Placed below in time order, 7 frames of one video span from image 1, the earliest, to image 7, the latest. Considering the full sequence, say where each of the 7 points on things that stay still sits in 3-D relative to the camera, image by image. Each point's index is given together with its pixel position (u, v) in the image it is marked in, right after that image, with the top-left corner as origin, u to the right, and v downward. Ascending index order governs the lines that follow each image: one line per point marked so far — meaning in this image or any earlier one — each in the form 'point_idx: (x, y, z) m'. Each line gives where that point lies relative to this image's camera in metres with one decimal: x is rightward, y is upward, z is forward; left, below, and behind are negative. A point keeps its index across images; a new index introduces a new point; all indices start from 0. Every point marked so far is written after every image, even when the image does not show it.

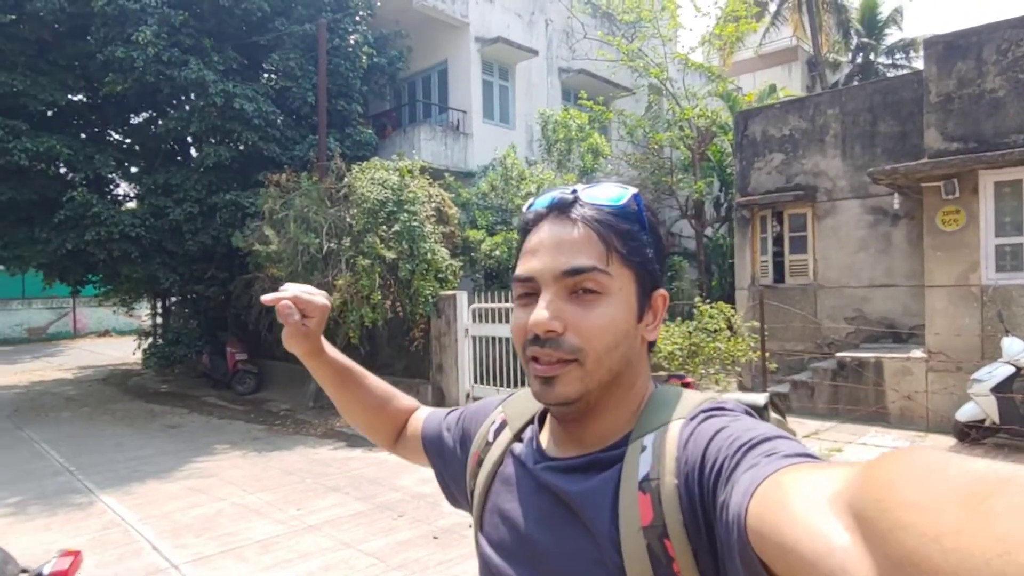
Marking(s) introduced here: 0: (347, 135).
0: (-2.9, +2.7, +11.0) m
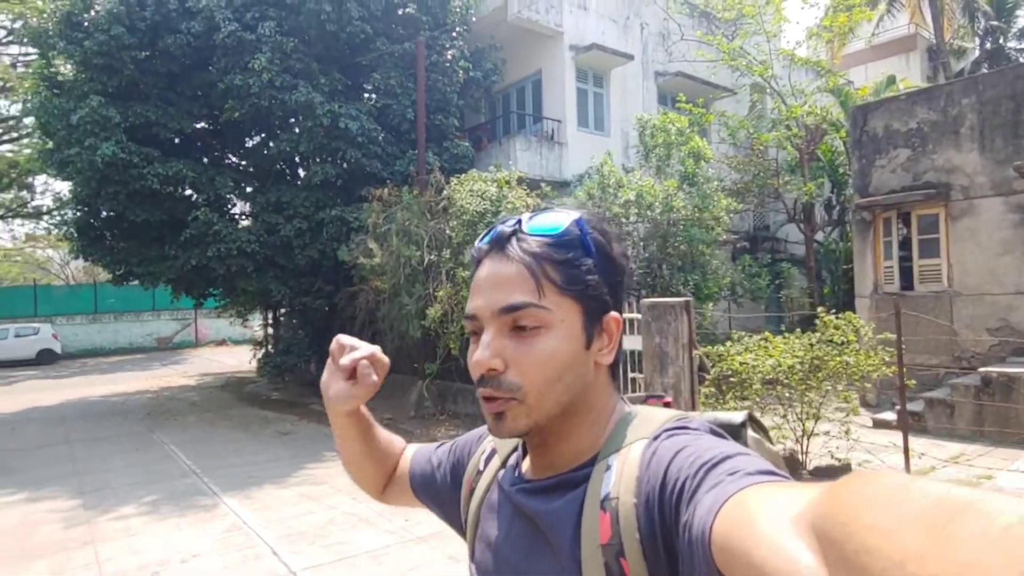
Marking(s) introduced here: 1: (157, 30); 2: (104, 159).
0: (-1.2, +2.5, +11.2) m
1: (-5.6, +4.1, +10.0) m
2: (-6.1, +2.0, +9.5) m
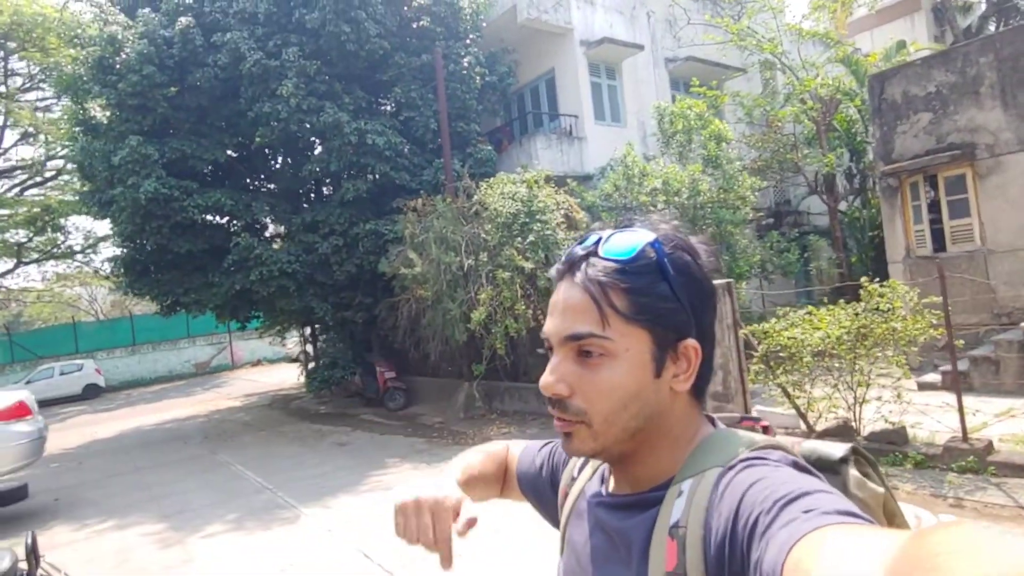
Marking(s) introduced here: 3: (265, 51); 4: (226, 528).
0: (-0.8, +2.4, +11.5) m
1: (-5.4, +3.7, +10.4) m
2: (-5.7, +1.5, +9.9) m
3: (-4.1, +3.9, +10.4) m
4: (-2.8, -2.4, +6.3) m
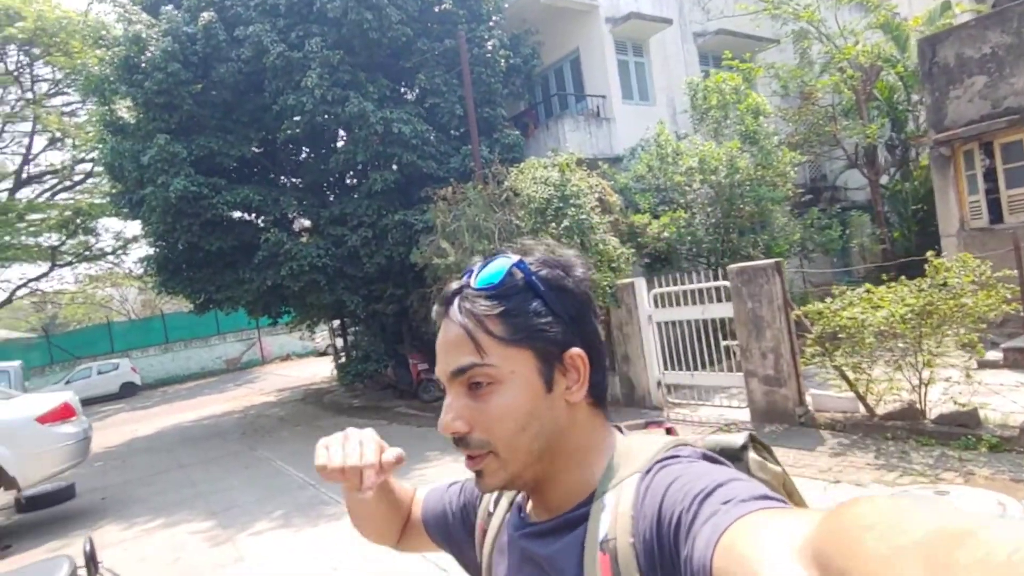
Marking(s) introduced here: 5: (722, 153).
0: (-0.3, +2.6, +11.2) m
1: (-5.0, +3.7, +10.3) m
2: (-5.2, +1.5, +9.8) m
3: (-3.6, +4.0, +10.2) m
4: (-2.4, -2.4, +6.2) m
5: (+3.3, +2.1, +9.9) m
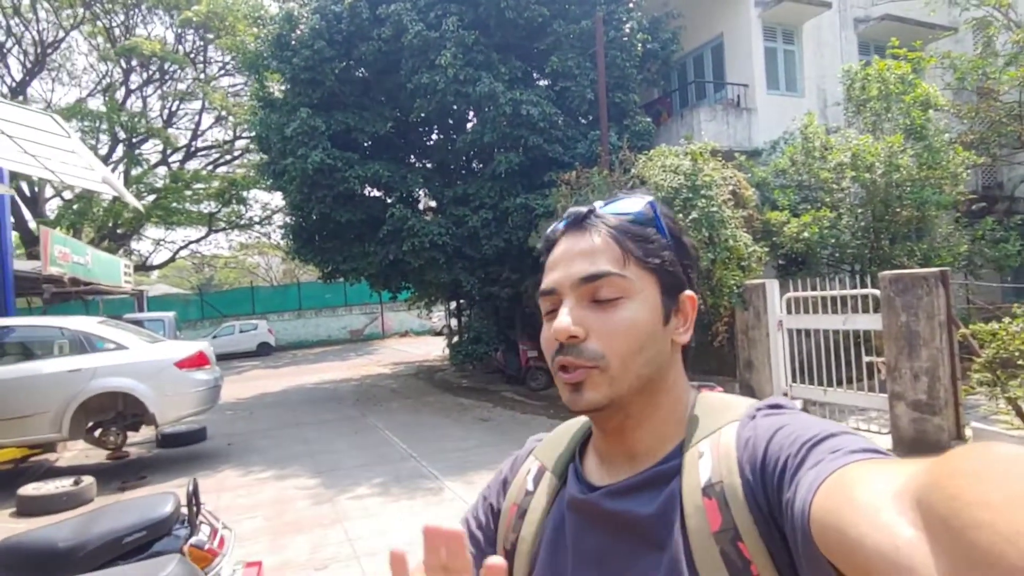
0: (+1.9, +2.8, +10.8) m
1: (-2.7, +4.2, +10.7) m
2: (-3.2, +2.0, +10.4) m
3: (-1.4, +4.4, +10.4) m
4: (-1.4, -2.1, +6.3) m
5: (+5.2, +1.9, +8.9) m
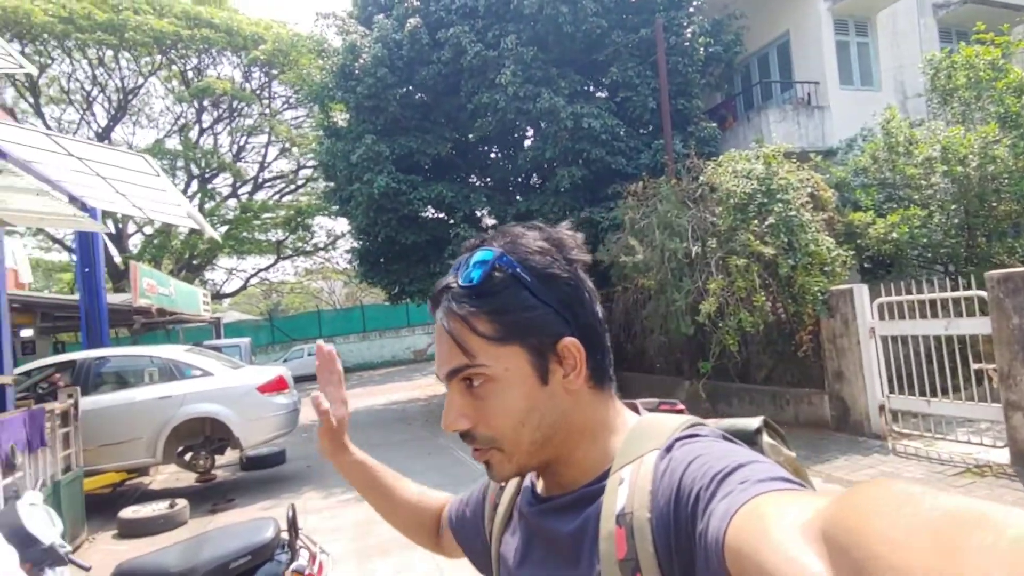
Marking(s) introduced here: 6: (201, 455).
0: (+2.9, +2.6, +10.5) m
1: (-1.7, +3.9, +10.9) m
2: (-2.2, +1.6, +10.5) m
3: (-0.5, +4.1, +10.5) m
4: (-0.6, -2.3, +6.3) m
5: (+6.0, +1.9, +8.3) m
6: (-3.7, -2.0, +7.5) m
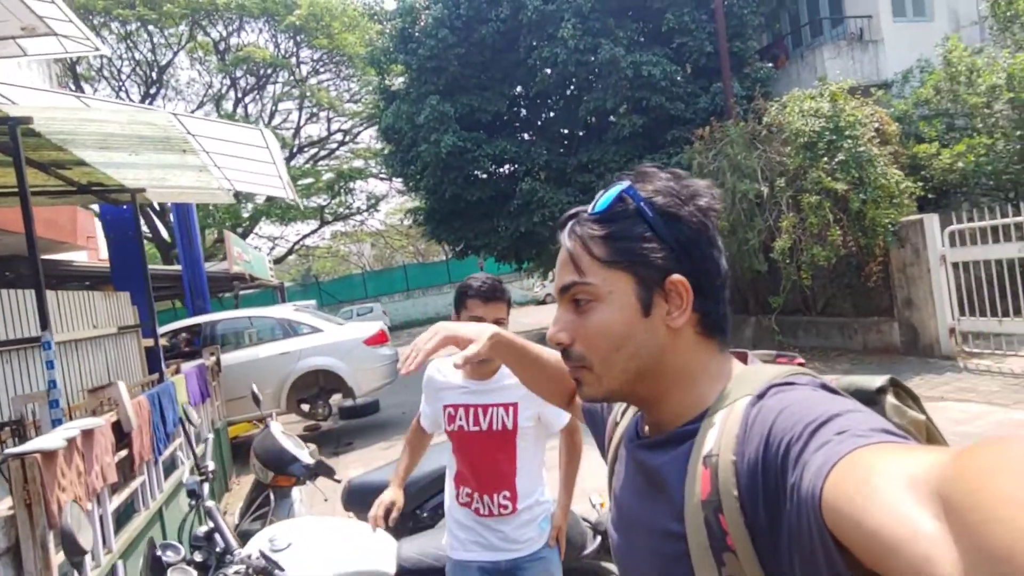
0: (+4.0, +3.6, +10.7) m
1: (-0.8, +4.7, +11.1) m
2: (-1.1, +2.4, +10.9) m
3: (+0.5, +4.9, +10.6) m
4: (+0.6, -1.7, +6.9) m
5: (+7.0, +3.0, +8.4) m
6: (-2.5, -1.5, +8.3) m
